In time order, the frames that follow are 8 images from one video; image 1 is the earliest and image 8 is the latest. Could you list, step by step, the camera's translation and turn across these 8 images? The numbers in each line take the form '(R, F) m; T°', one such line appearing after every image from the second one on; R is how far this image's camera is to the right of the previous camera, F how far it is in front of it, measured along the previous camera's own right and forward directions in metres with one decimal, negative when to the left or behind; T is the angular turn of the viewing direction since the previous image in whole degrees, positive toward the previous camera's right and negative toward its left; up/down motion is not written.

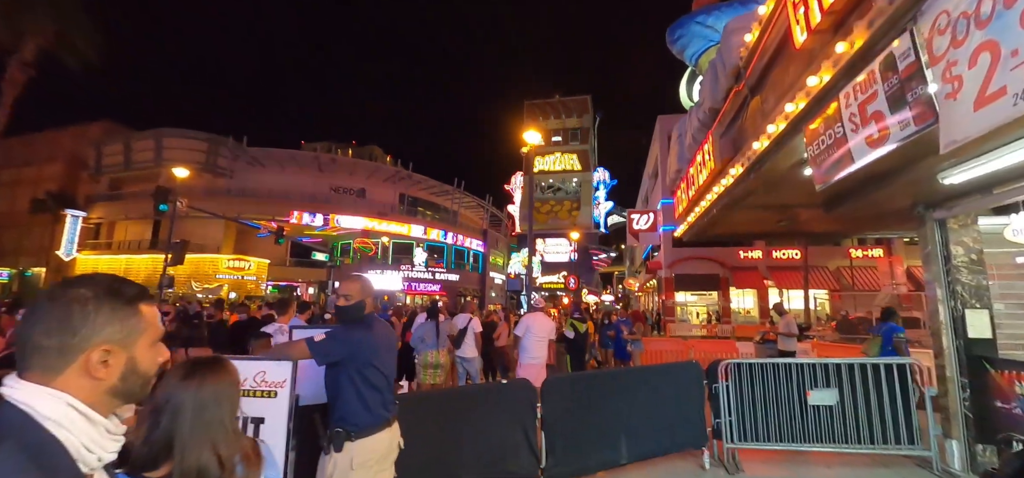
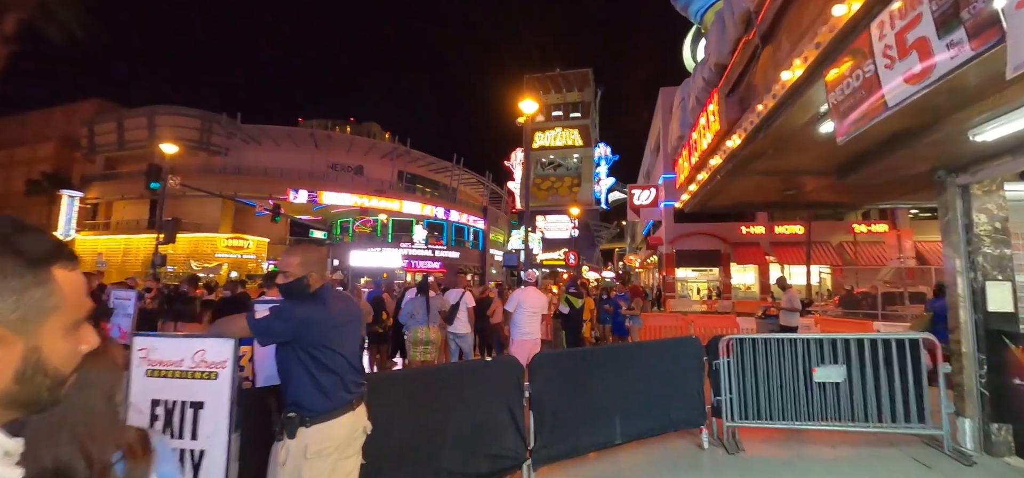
(+0.2, +0.4) m; 0°
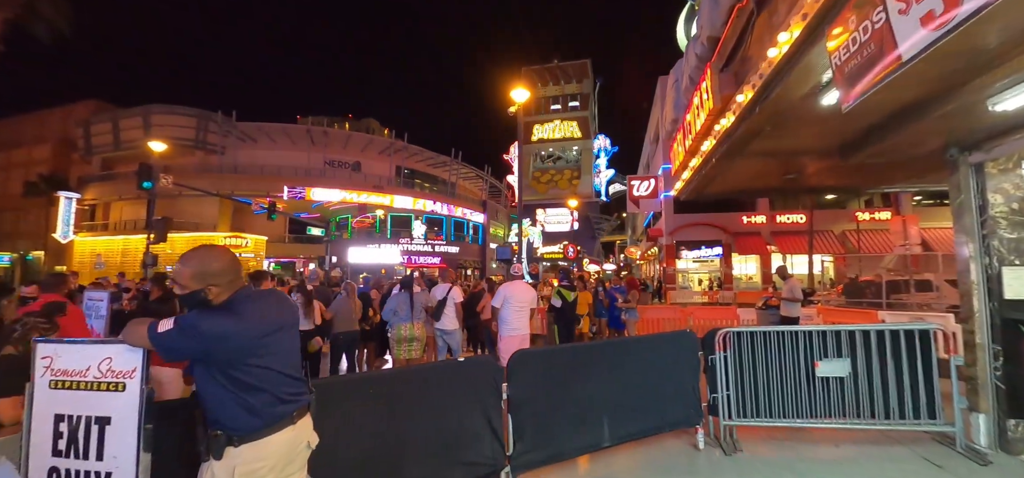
(+0.3, +0.4) m; 0°
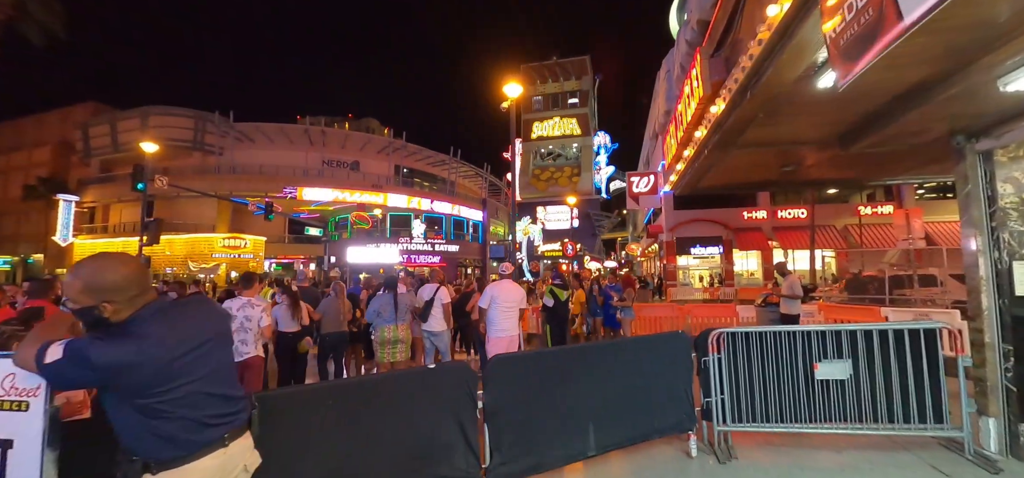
(+0.2, +0.3) m; 0°
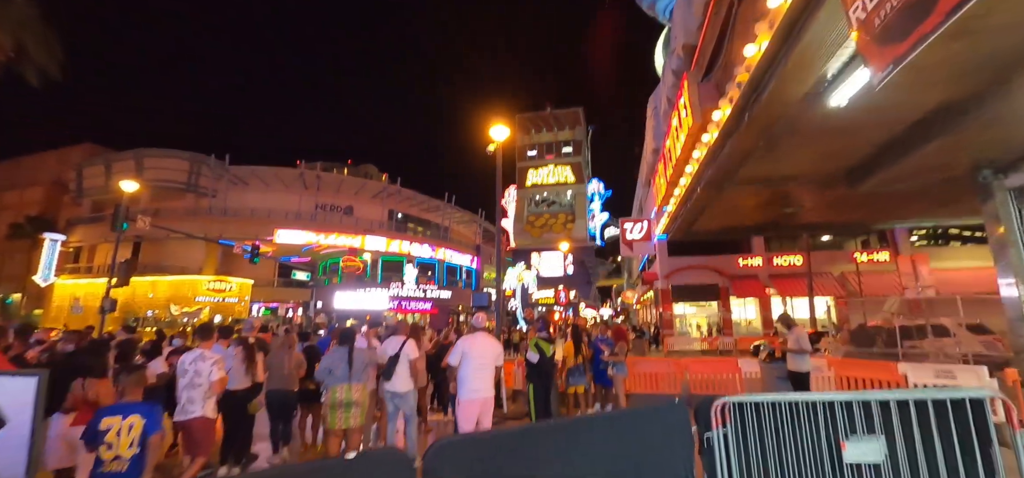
(+0.3, +0.7) m; +1°
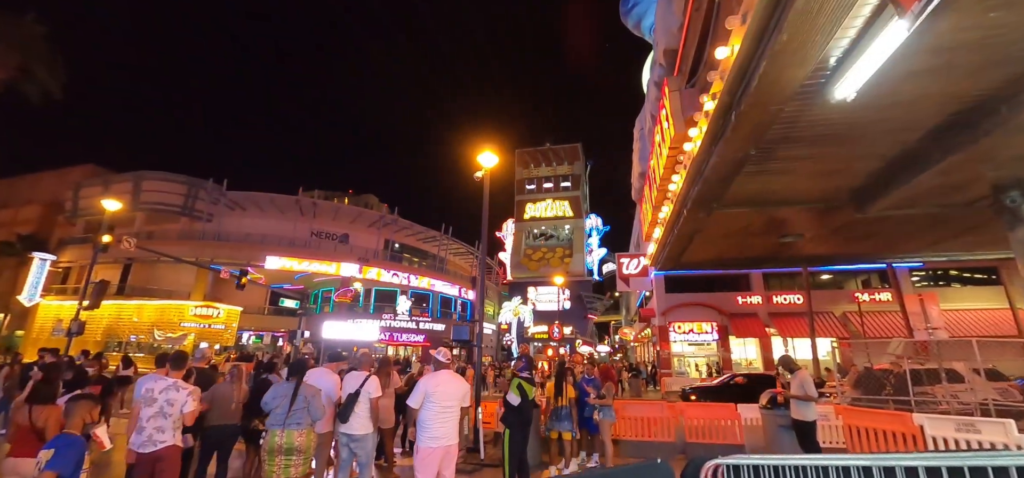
(+0.4, +0.6) m; 0°
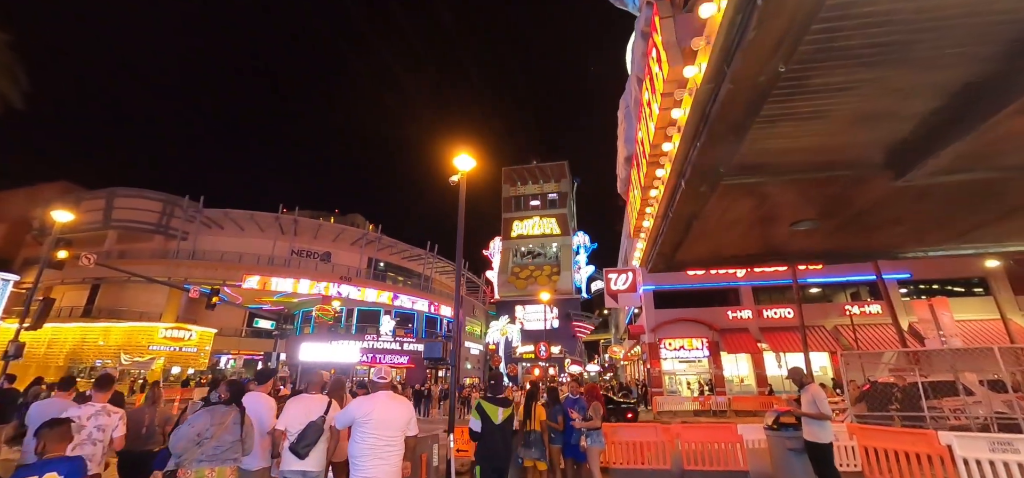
(+0.3, +1.0) m; +2°
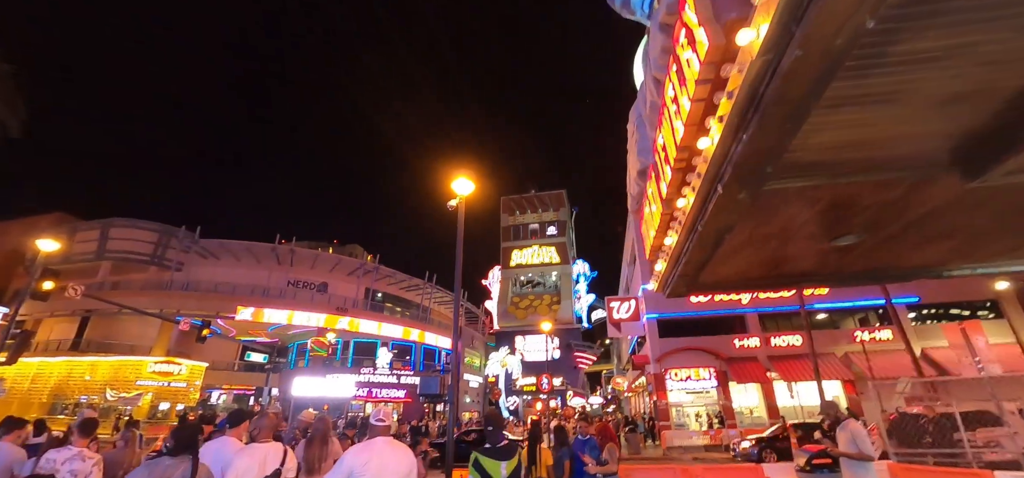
(-0.1, +0.5) m; 0°
